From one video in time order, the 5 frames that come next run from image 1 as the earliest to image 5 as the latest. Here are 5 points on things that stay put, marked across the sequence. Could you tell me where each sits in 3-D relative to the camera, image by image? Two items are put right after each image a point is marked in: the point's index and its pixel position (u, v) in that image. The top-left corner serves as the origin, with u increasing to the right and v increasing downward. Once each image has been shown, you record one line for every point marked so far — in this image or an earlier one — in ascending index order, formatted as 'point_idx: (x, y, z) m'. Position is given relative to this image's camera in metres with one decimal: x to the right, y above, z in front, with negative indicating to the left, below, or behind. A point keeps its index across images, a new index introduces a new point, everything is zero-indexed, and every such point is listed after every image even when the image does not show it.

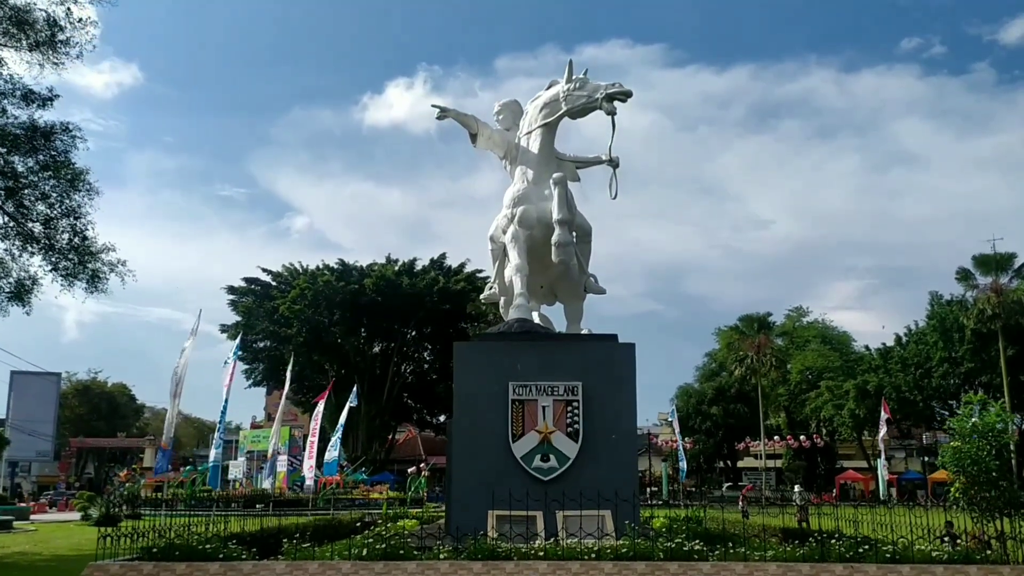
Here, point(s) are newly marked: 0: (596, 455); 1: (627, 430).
0: (+0.7, -1.4, +6.8) m
1: (+1.0, -1.2, +6.9) m
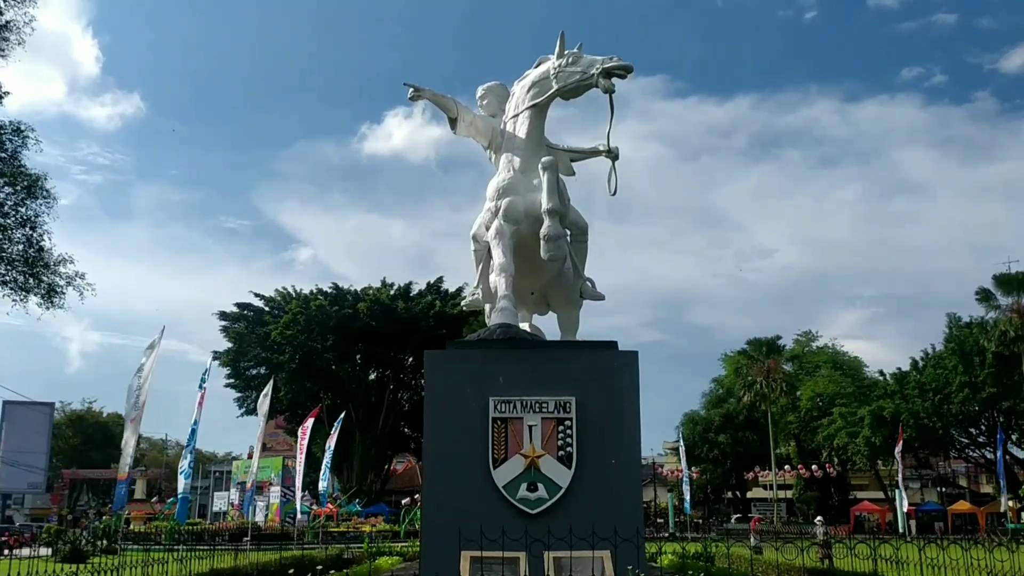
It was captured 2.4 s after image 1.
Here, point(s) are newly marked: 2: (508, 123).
0: (+0.6, -1.4, +5.7) m
1: (+0.8, -1.2, +5.8) m
2: (0.0, +1.5, +7.4) m
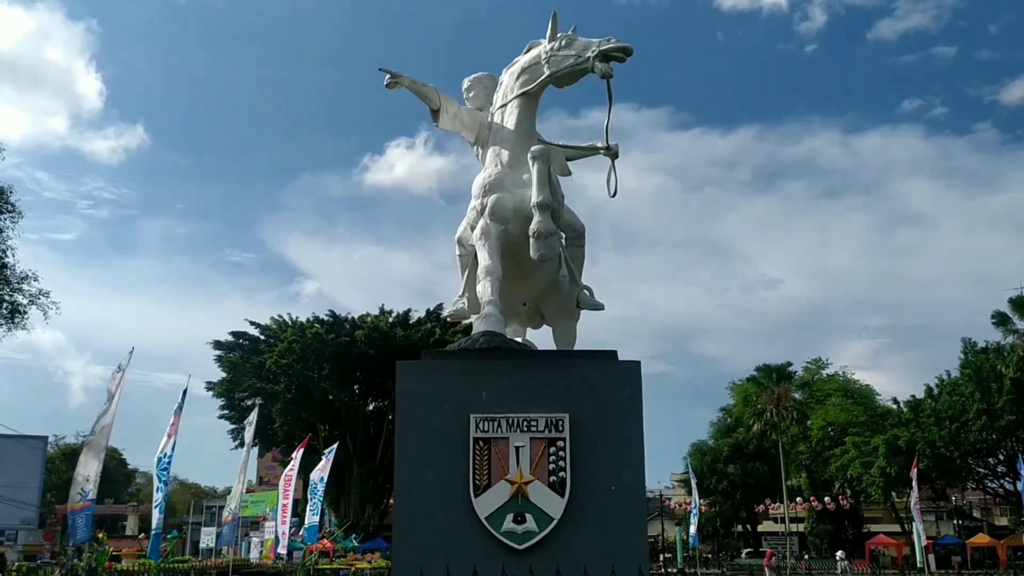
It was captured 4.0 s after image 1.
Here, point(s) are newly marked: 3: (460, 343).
0: (+0.5, -1.4, +5.0) m
1: (+0.7, -1.2, +5.1) m
2: (-0.1, +1.4, +6.7) m
3: (-0.4, -0.4, +5.6) m
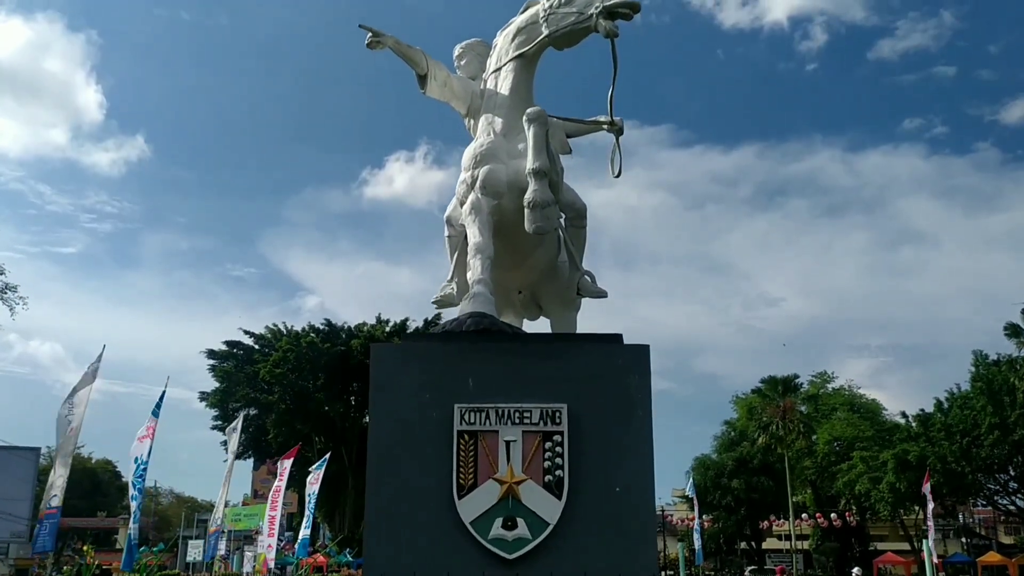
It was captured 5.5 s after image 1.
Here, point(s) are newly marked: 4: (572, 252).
0: (+0.4, -1.2, +4.3) m
1: (+0.7, -1.0, +4.4) m
2: (-0.2, +1.5, +6.2) m
3: (-0.4, -0.2, +4.9) m
4: (+0.4, +0.3, +6.1) m
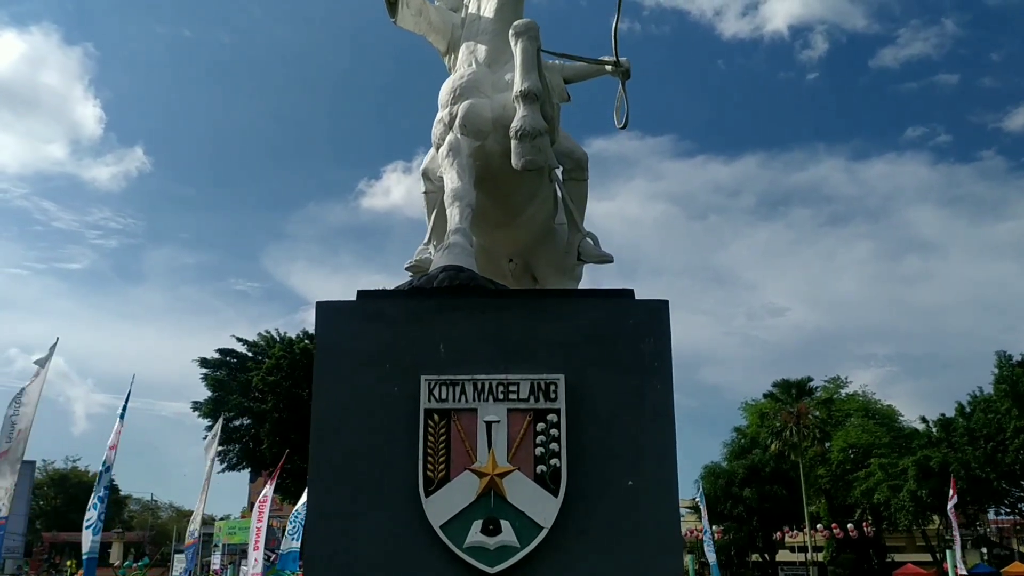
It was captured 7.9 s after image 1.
0: (+0.3, -1.0, +3.4) m
1: (+0.6, -0.8, +3.5) m
2: (-0.3, +1.8, +5.2) m
3: (-0.5, 0.0, +4.0) m
4: (+0.4, +0.5, +5.1) m
